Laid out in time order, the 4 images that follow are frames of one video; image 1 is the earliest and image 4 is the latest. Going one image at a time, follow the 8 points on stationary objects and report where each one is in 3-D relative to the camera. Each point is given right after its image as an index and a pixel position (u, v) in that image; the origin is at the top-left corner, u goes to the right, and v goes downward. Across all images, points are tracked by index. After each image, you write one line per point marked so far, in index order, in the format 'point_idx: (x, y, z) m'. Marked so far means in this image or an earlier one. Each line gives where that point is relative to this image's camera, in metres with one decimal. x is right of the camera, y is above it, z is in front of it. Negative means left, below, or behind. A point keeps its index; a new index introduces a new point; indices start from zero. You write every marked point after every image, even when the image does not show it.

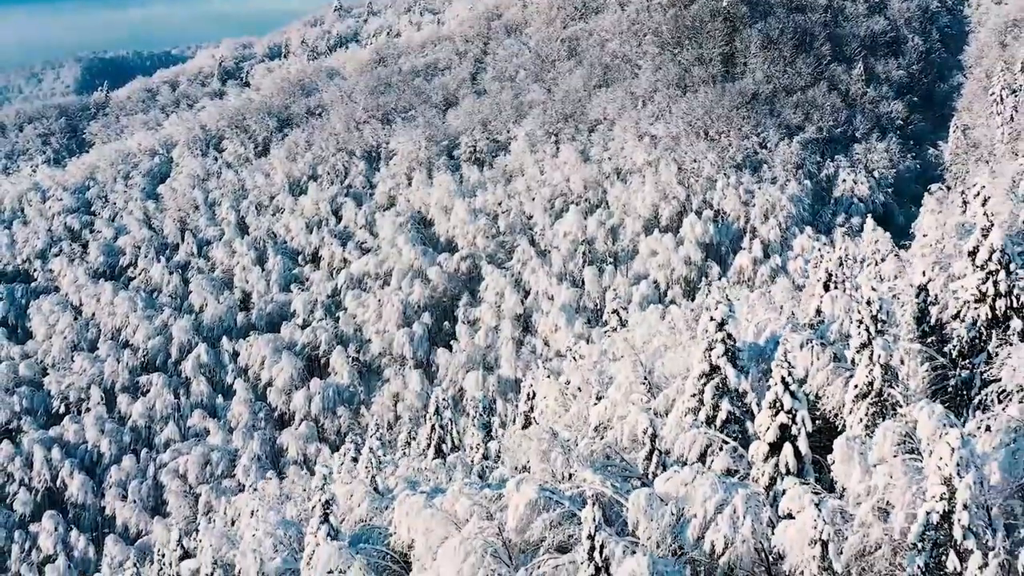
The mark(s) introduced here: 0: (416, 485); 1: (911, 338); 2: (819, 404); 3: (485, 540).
0: (-1.8, -3.7, +14.8) m
1: (+6.4, -0.8, +12.7) m
2: (+5.0, -1.9, +13.0) m
3: (-0.4, -3.9, +12.1) m
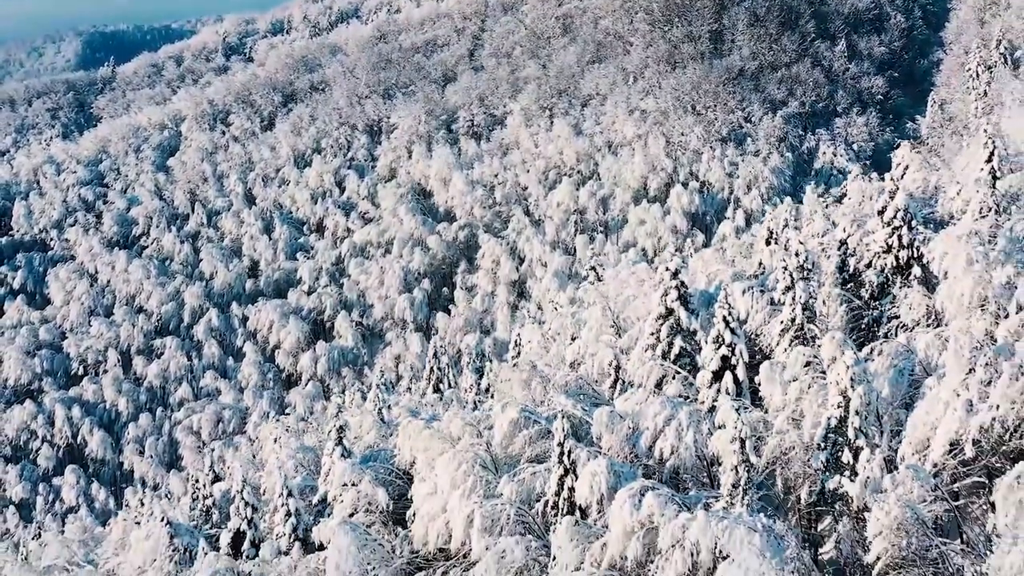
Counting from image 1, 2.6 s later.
0: (-2.1, -2.7, +17.2) m
1: (+6.1, +0.1, +15.0) m
2: (+4.8, -1.0, +15.4) m
3: (-0.7, -3.0, +14.5) m
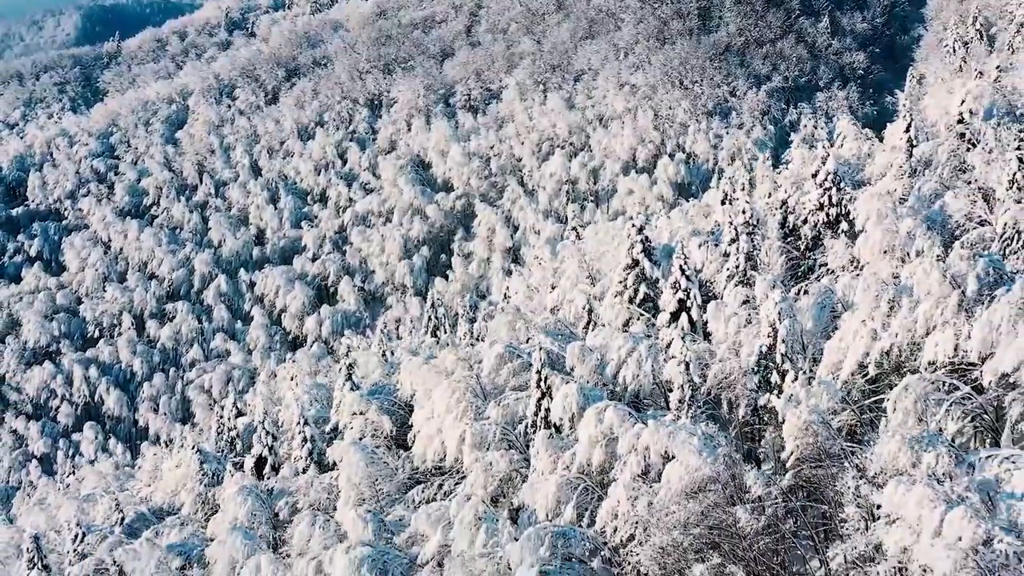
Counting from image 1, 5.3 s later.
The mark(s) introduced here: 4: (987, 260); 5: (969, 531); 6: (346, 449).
0: (-2.4, -1.6, +19.6) m
1: (+5.8, +1.1, +17.3) m
2: (+4.5, 0.0, +17.7) m
3: (-1.0, -2.0, +16.9) m
4: (+8.0, +0.5, +13.2) m
5: (+5.9, -3.1, +10.1) m
6: (-3.5, -3.4, +16.7) m
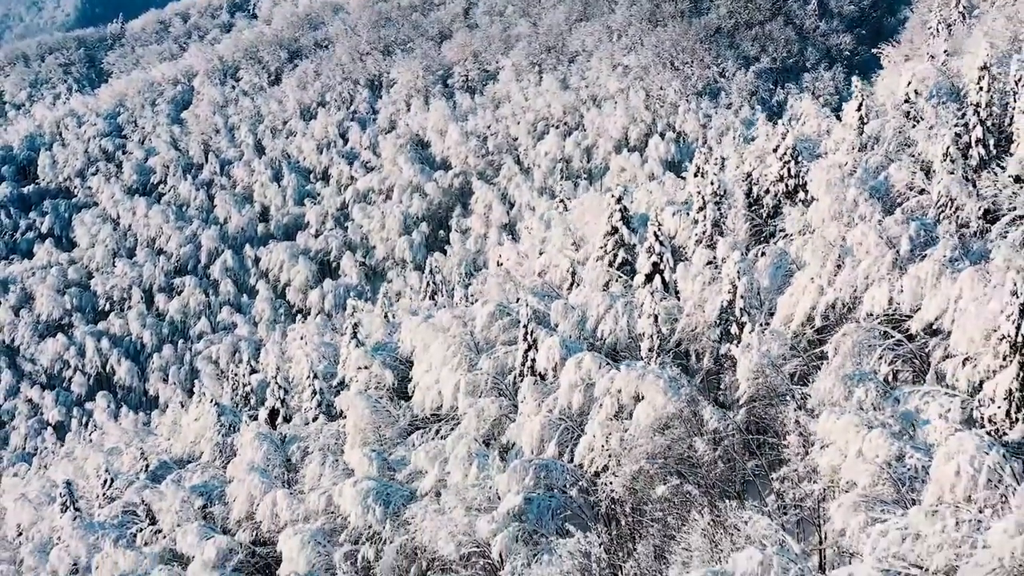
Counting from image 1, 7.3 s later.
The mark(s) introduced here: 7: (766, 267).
0: (-2.6, -0.7, +21.4) m
1: (+5.6, +2.0, +19.0) m
2: (+4.2, +0.9, +19.5) m
3: (-1.2, -1.2, +18.7) m
4: (+7.7, +1.2, +14.9) m
5: (+5.7, -2.4, +12.0) m
6: (-3.8, -2.6, +18.5) m
7: (+5.4, +0.4, +16.7) m
